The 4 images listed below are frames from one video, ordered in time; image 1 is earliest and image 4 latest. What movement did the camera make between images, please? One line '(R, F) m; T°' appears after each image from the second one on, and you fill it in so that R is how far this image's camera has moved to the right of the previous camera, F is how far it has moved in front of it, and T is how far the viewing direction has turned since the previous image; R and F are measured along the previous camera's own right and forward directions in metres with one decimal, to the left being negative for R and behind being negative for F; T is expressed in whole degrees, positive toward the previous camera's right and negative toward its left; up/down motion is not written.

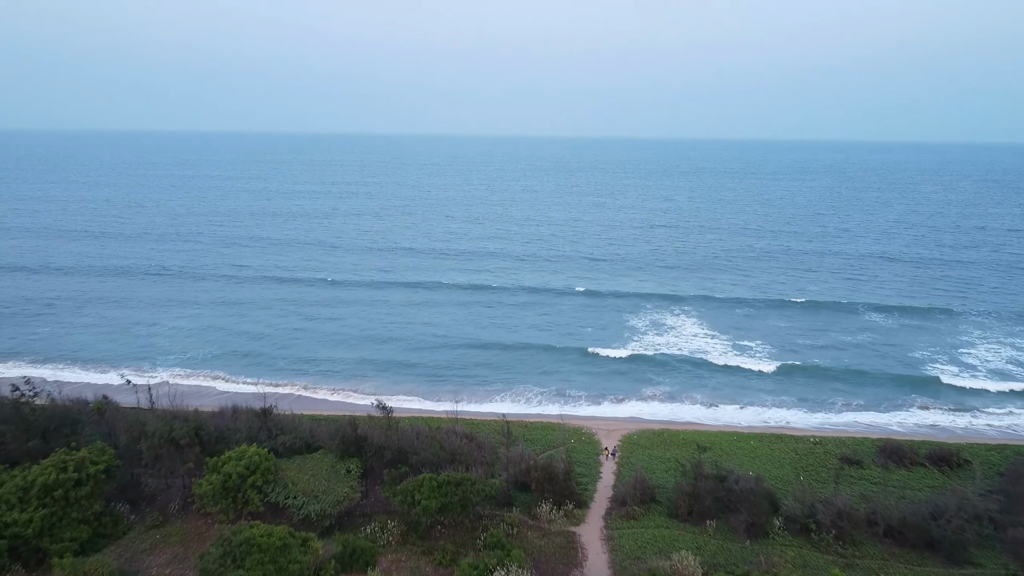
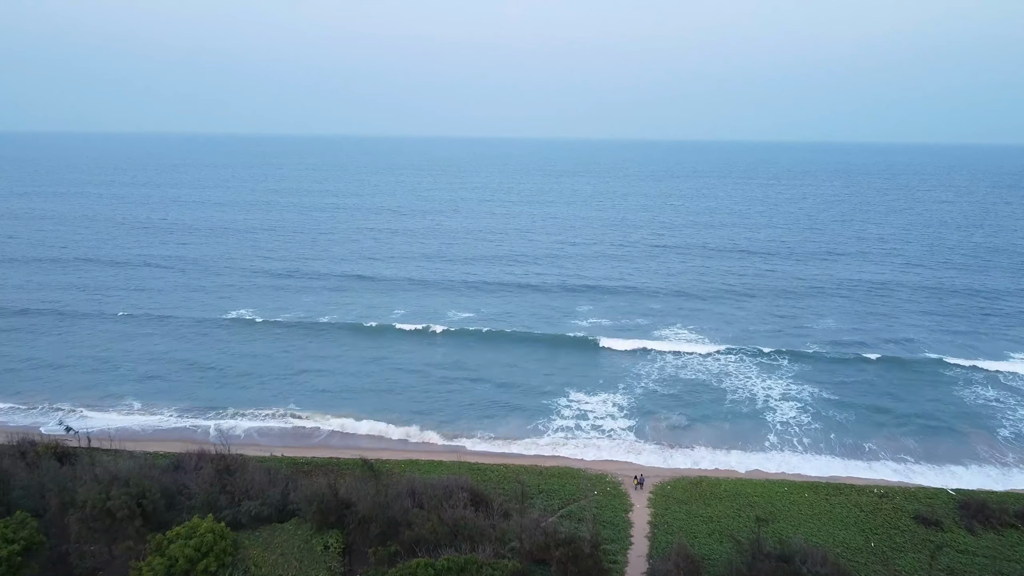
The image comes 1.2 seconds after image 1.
(-0.3, +4.0) m; 0°
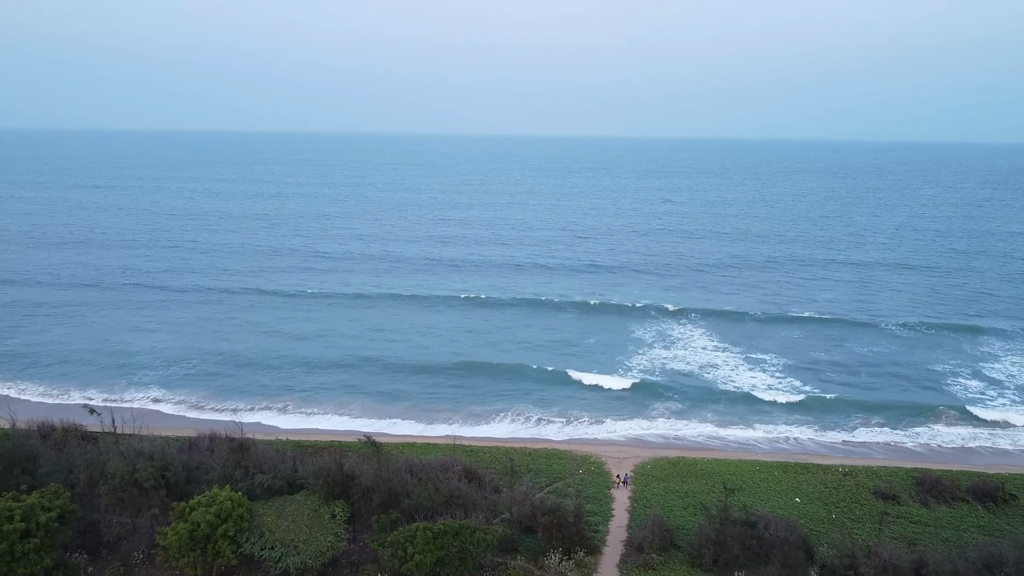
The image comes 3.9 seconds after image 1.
(+0.1, -1.8) m; 0°
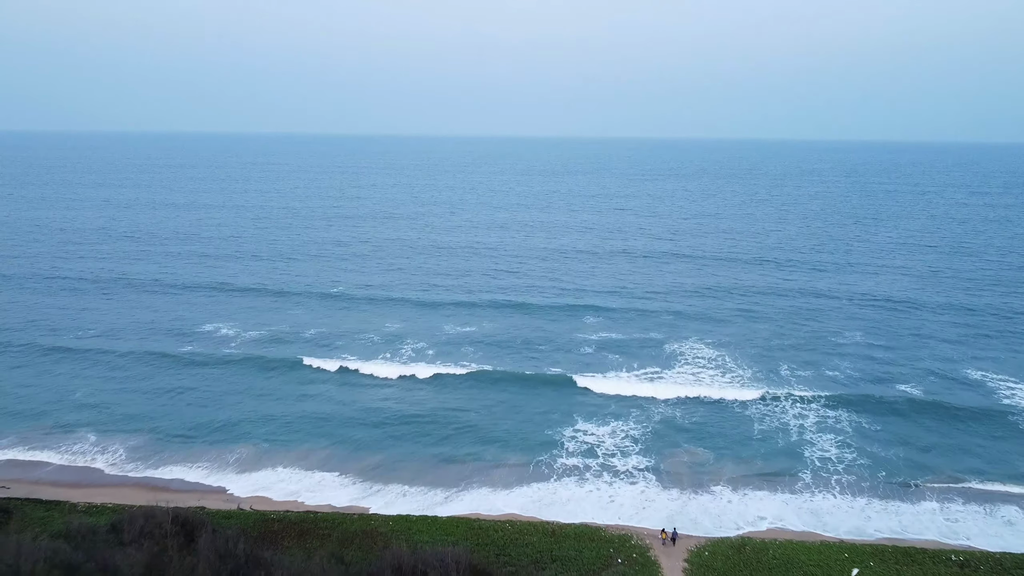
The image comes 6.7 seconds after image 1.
(-0.3, +5.7) m; 0°
